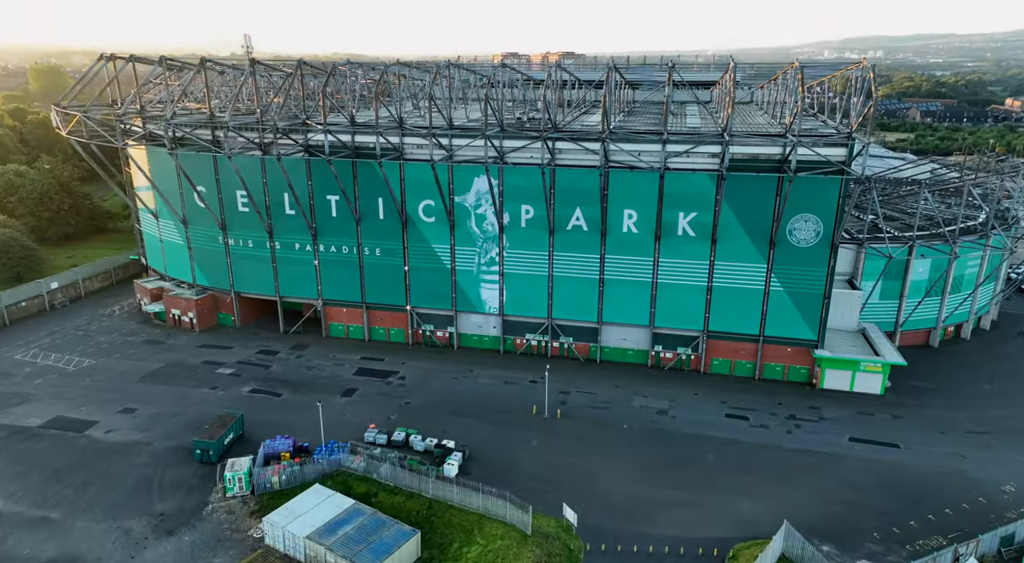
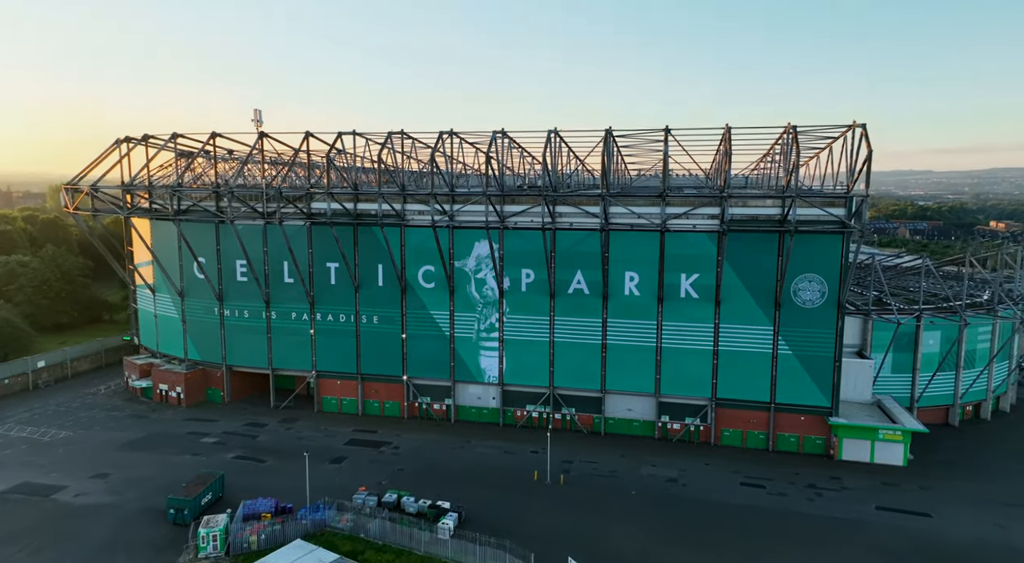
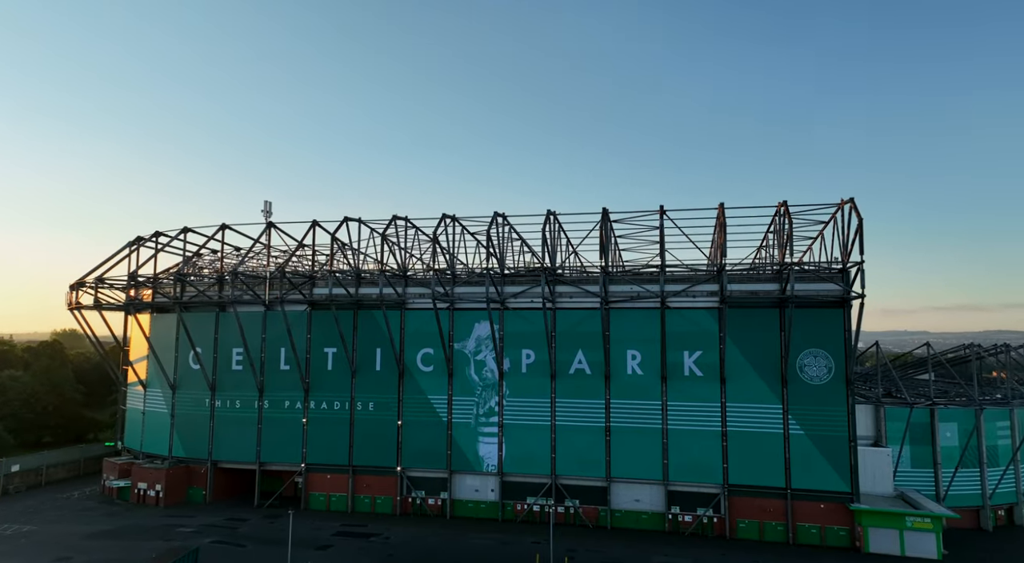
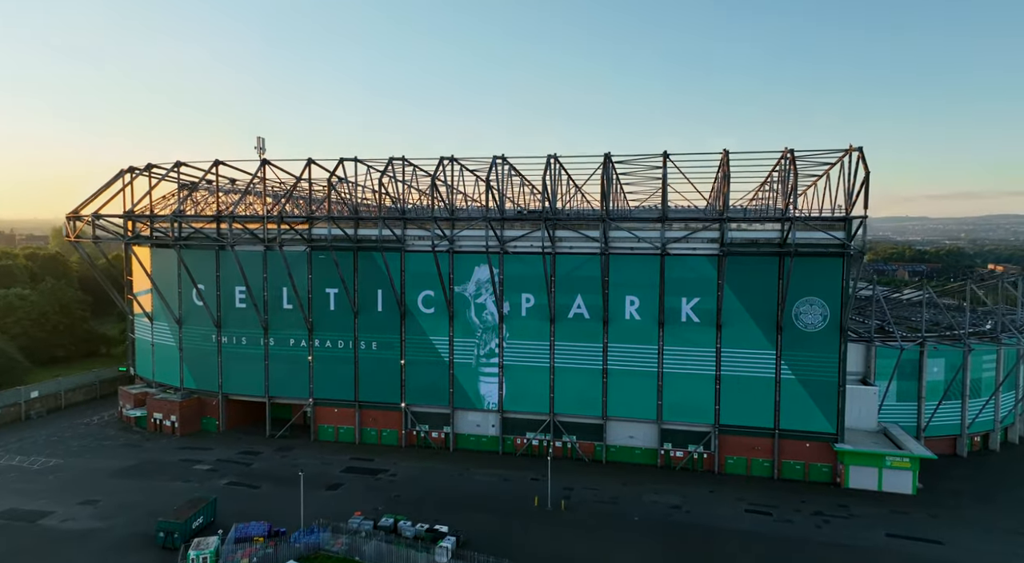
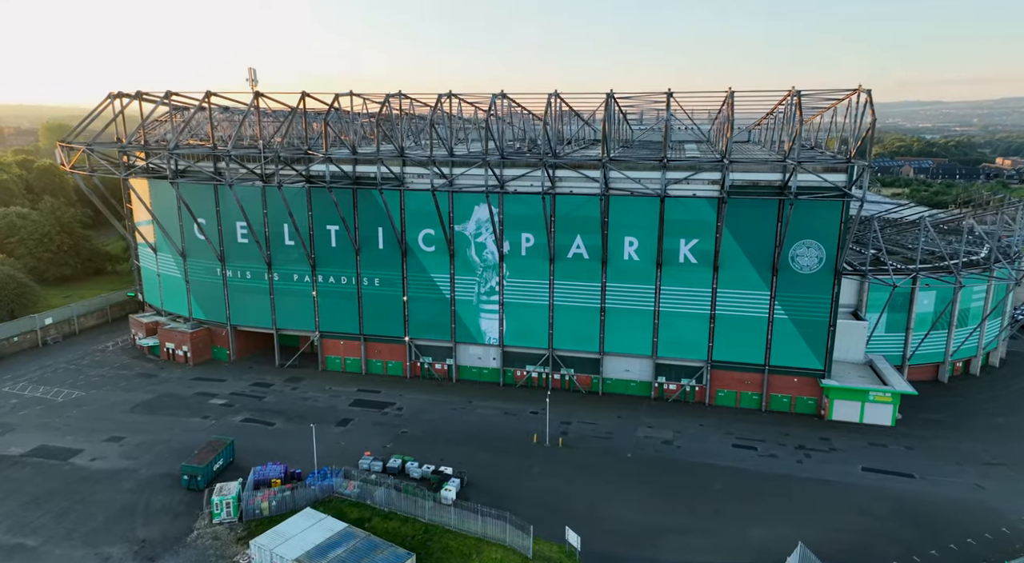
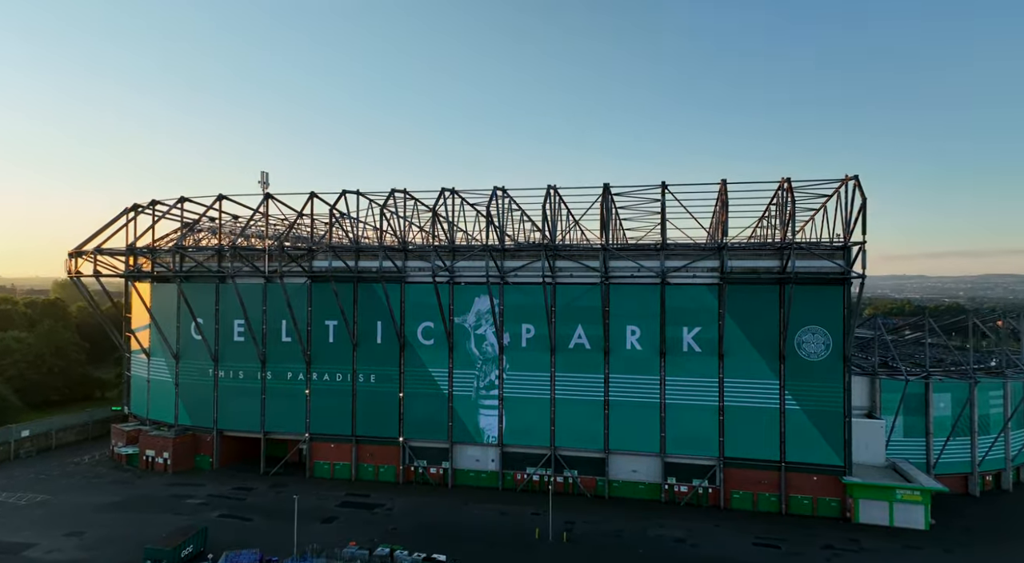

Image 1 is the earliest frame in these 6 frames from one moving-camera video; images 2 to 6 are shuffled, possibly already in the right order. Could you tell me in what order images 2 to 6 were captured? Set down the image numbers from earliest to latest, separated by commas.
5, 2, 4, 6, 3
